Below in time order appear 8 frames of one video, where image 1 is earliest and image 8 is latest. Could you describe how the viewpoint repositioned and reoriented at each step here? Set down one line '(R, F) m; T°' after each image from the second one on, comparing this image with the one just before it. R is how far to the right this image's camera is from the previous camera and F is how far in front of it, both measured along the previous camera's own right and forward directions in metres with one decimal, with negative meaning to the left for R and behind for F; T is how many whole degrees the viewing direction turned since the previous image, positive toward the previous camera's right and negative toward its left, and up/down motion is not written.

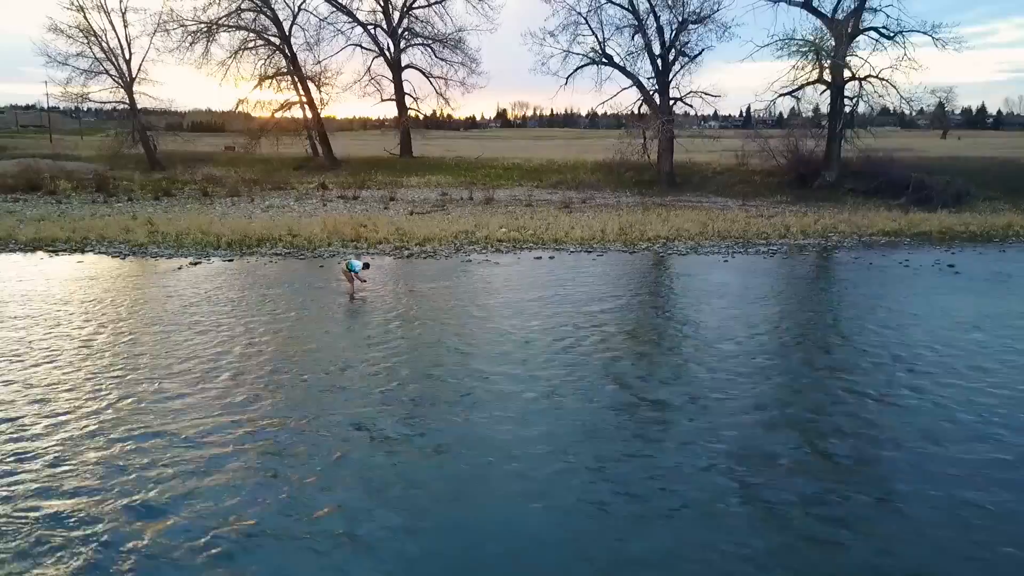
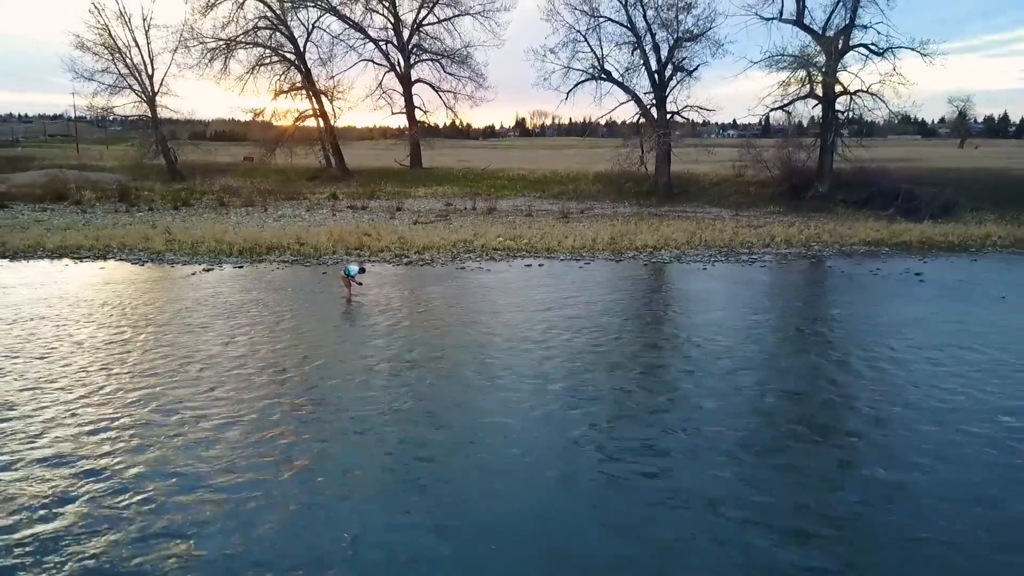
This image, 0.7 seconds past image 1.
(+0.5, -0.9) m; -1°
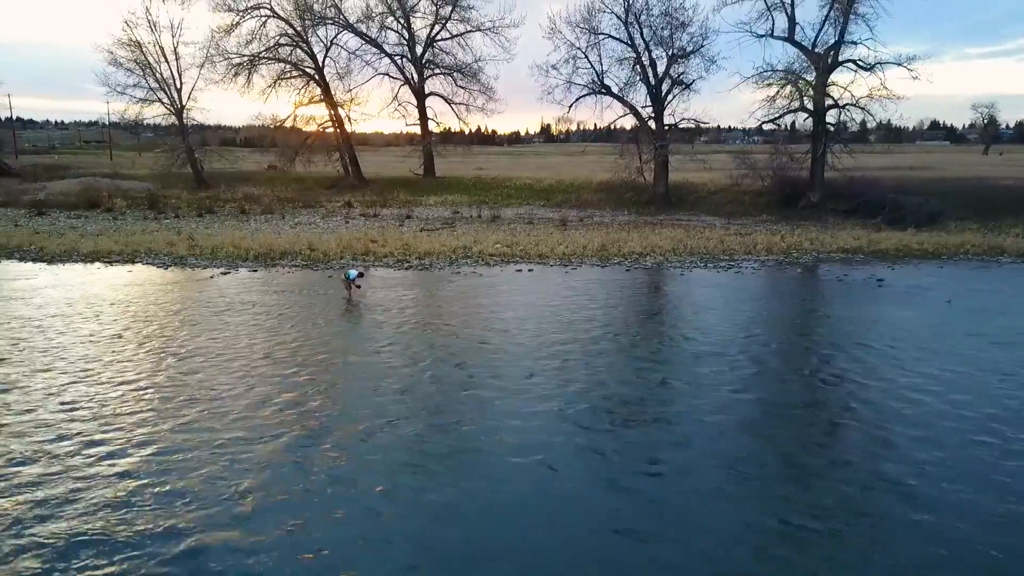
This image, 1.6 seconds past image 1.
(+0.7, -1.3) m; -2°
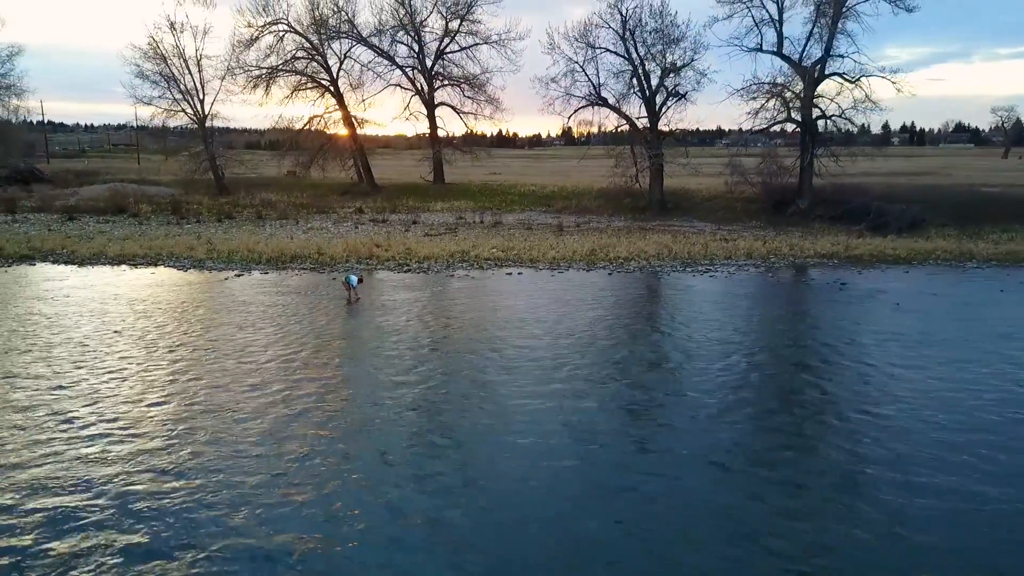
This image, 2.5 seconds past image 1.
(+0.7, -1.3) m; -2°
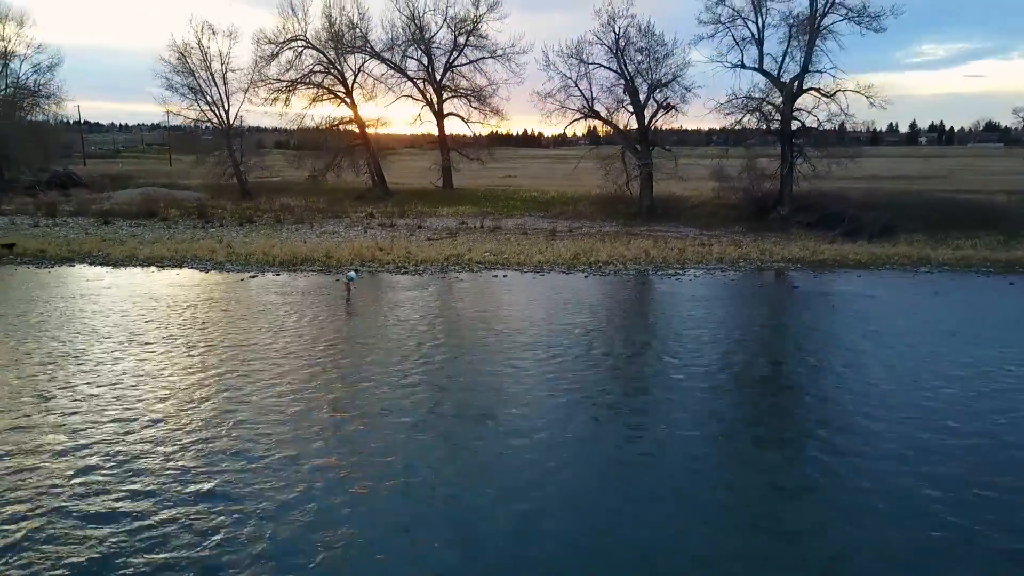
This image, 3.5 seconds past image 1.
(+1.0, -1.9) m; -2°
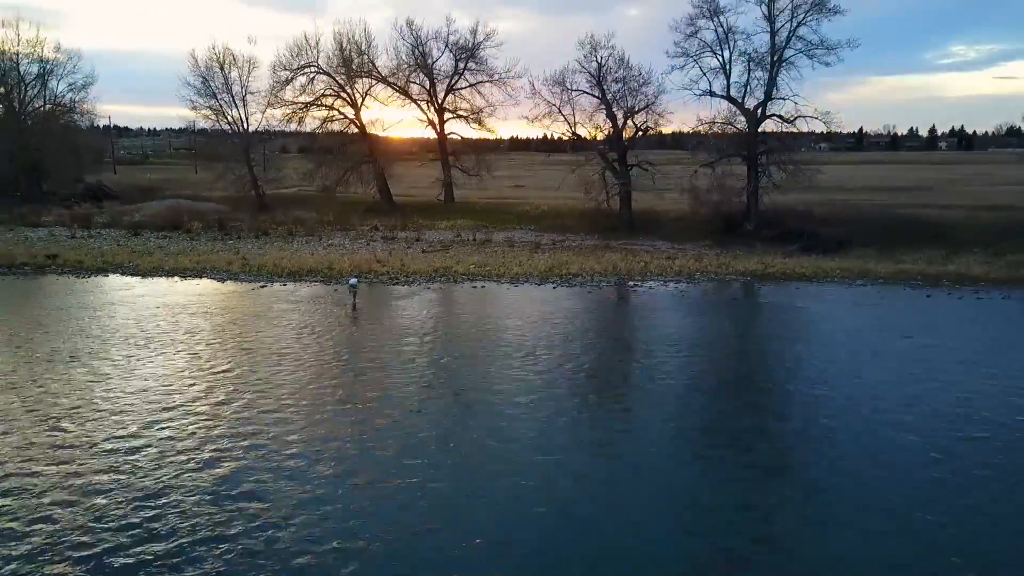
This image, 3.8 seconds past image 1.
(+1.3, -2.7) m; -2°
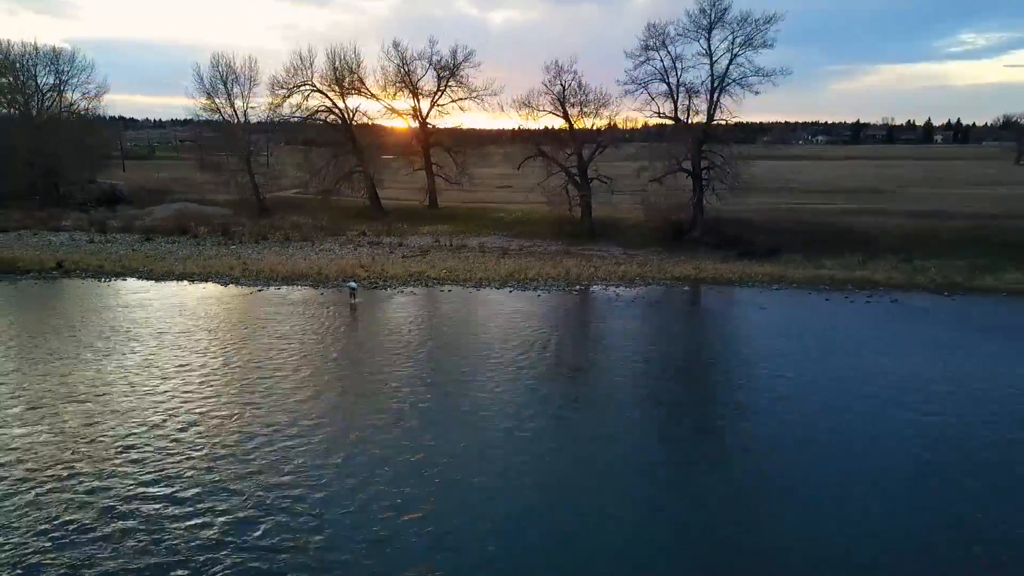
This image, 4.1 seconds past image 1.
(+1.4, -3.7) m; 0°
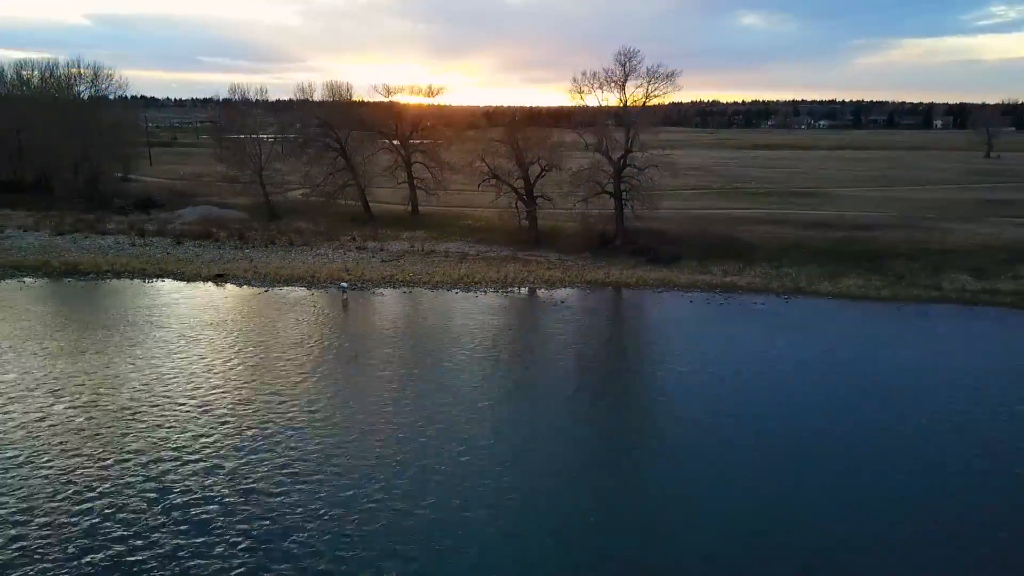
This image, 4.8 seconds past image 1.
(+3.0, -8.2) m; -1°
